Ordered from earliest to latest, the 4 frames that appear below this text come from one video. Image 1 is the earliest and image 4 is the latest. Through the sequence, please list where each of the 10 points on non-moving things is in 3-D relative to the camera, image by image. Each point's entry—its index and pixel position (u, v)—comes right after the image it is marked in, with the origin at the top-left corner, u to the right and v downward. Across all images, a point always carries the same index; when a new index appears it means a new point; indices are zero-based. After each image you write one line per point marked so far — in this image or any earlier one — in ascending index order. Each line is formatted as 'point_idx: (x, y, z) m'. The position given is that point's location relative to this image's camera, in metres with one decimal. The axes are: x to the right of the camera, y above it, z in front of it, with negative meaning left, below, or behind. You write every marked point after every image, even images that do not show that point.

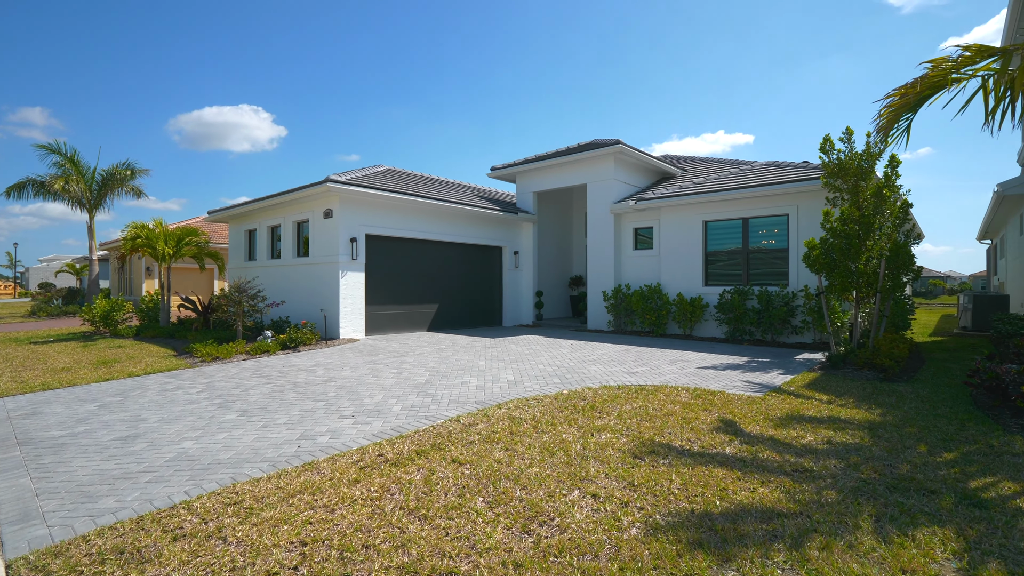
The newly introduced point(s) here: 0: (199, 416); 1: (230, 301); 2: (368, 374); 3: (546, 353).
0: (-3.4, -1.4, +5.3) m
1: (-5.9, -0.3, +10.2) m
2: (-2.2, -1.3, +7.4) m
3: (+0.7, -1.2, +9.3) m
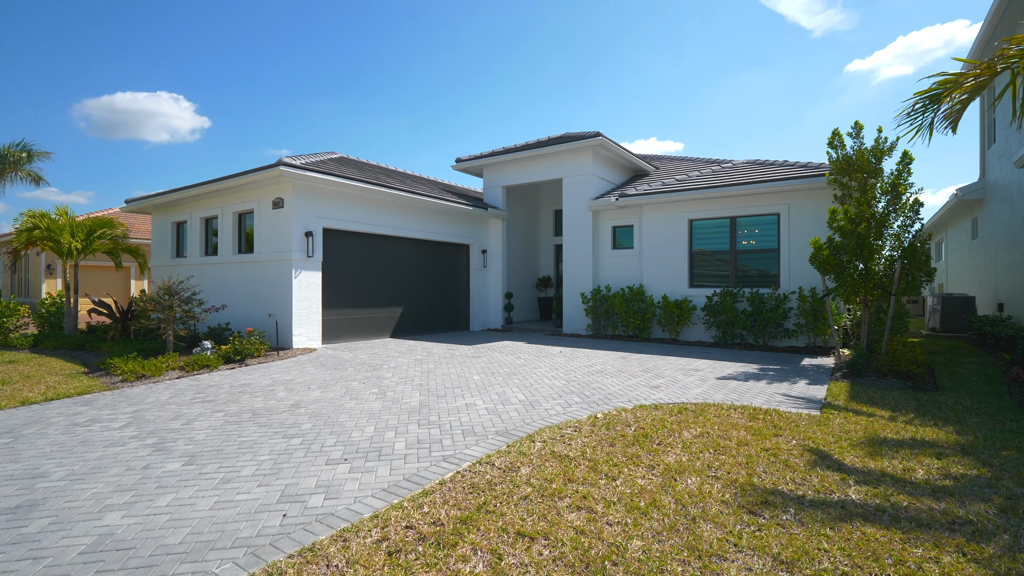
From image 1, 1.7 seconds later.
0: (-3.1, -1.4, +3.9) m
1: (-6.1, -0.3, +8.4) m
2: (-2.1, -1.4, +6.1) m
3: (+0.5, -1.3, +8.3) m
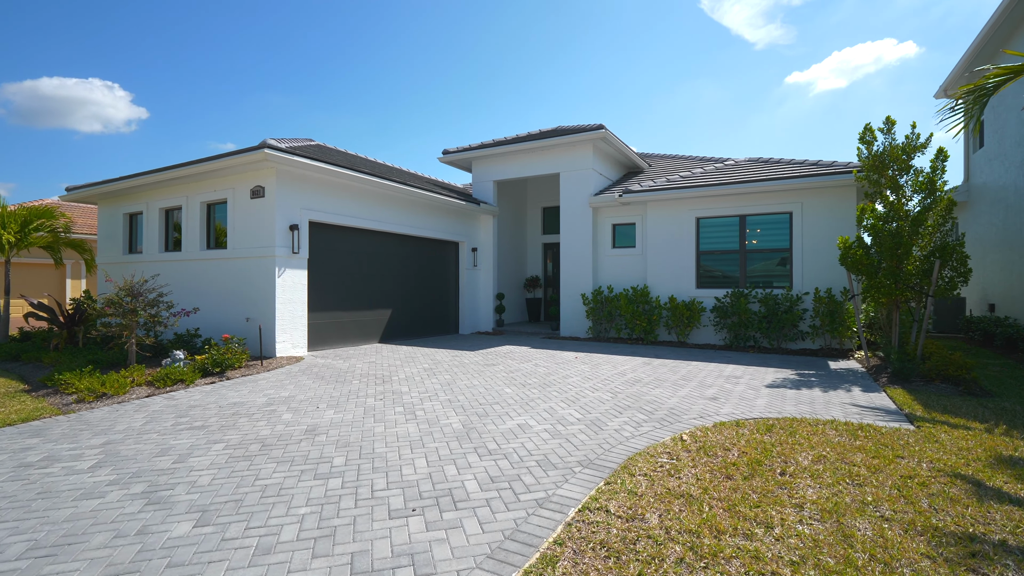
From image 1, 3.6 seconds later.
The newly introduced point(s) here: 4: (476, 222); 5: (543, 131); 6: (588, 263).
0: (-2.3, -1.4, +2.8) m
1: (-5.8, -0.3, +7.1) m
2: (-1.6, -1.4, +5.2) m
3: (+0.9, -1.3, +7.6) m
4: (-1.0, +2.0, +14.3) m
5: (+0.9, +4.5, +13.8) m
6: (+2.0, +0.7, +12.7) m
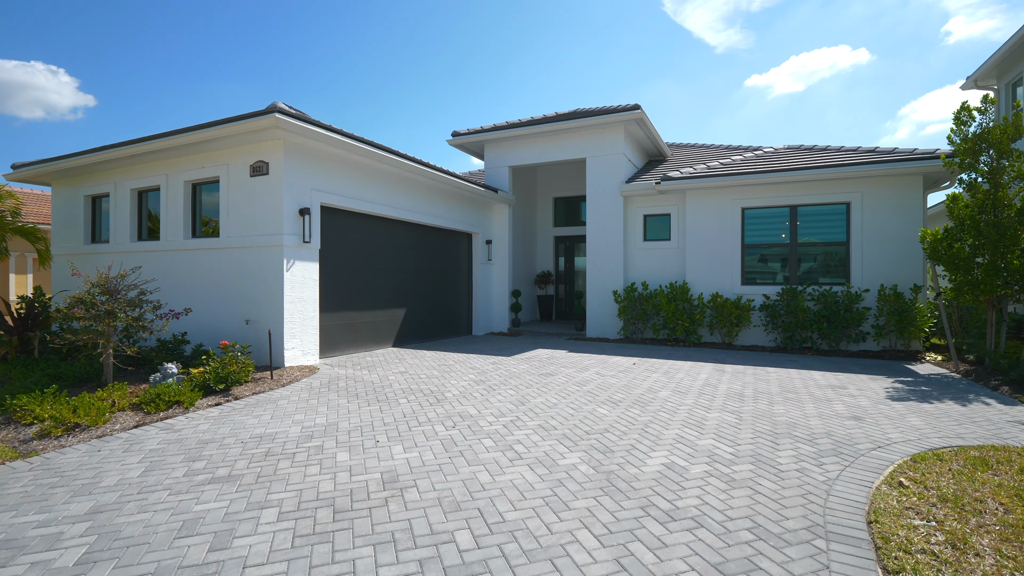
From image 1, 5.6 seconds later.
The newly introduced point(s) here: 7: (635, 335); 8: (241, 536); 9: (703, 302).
0: (-1.1, -1.4, +1.5) m
1: (-4.8, -0.3, +5.5) m
2: (-0.5, -1.3, +3.9) m
3: (+1.8, -1.2, +6.5) m
4: (-0.6, +2.0, +13.0) m
5: (+1.4, +4.6, +12.6) m
6: (+2.6, +0.7, +11.7) m
7: (+2.9, -1.1, +11.4) m
8: (-1.5, -1.4, +2.7) m
9: (+4.2, -0.3, +10.6) m
